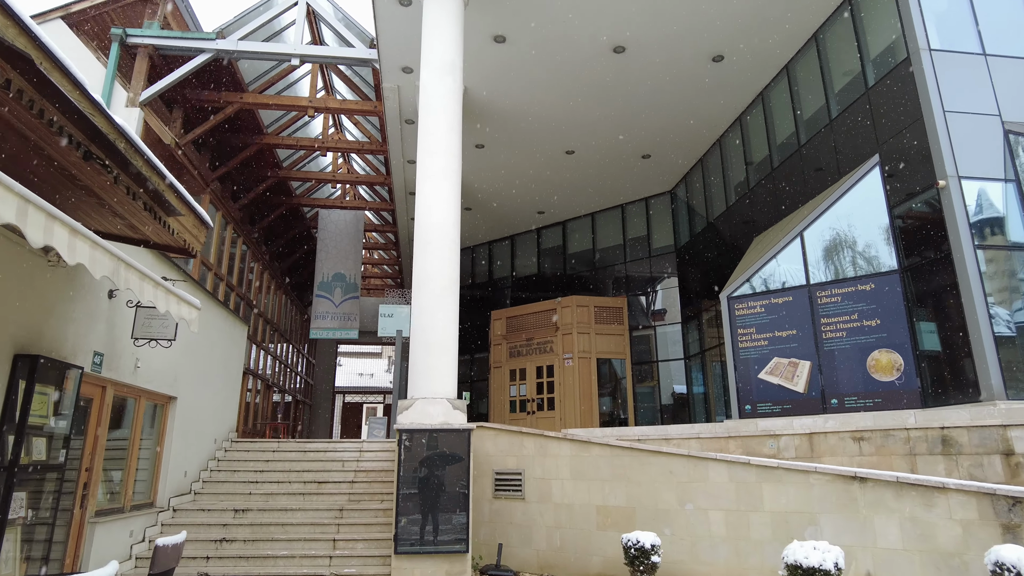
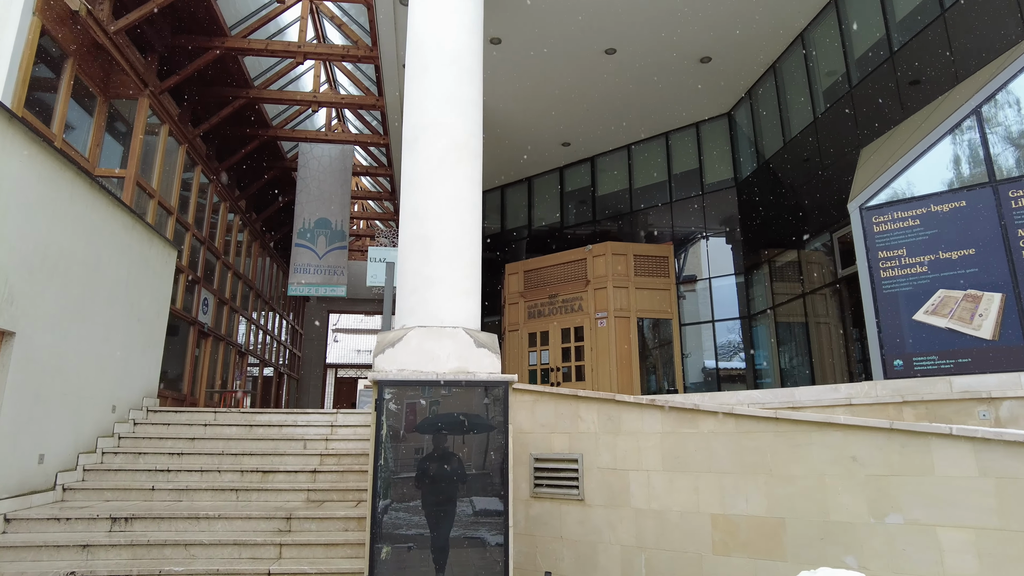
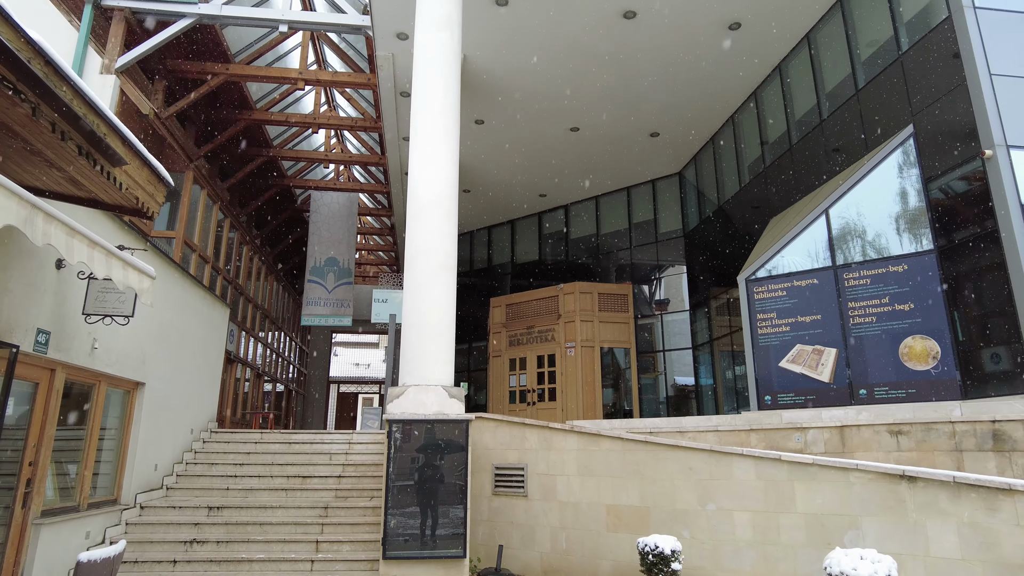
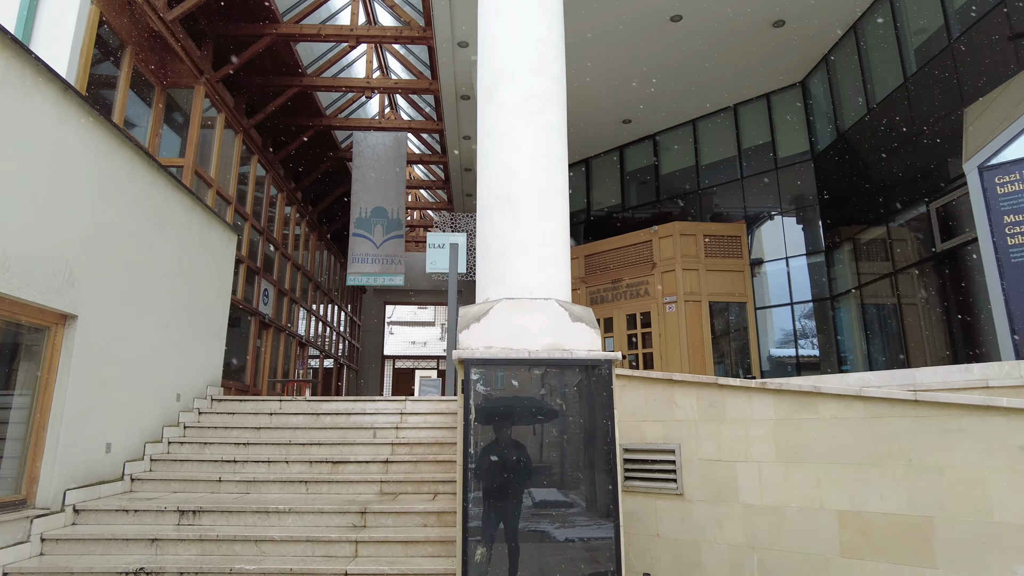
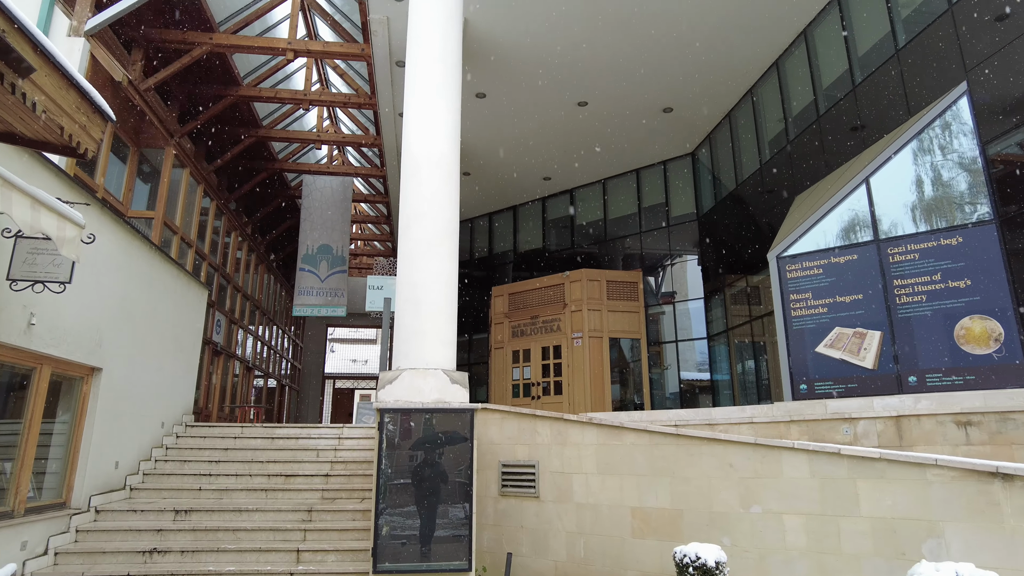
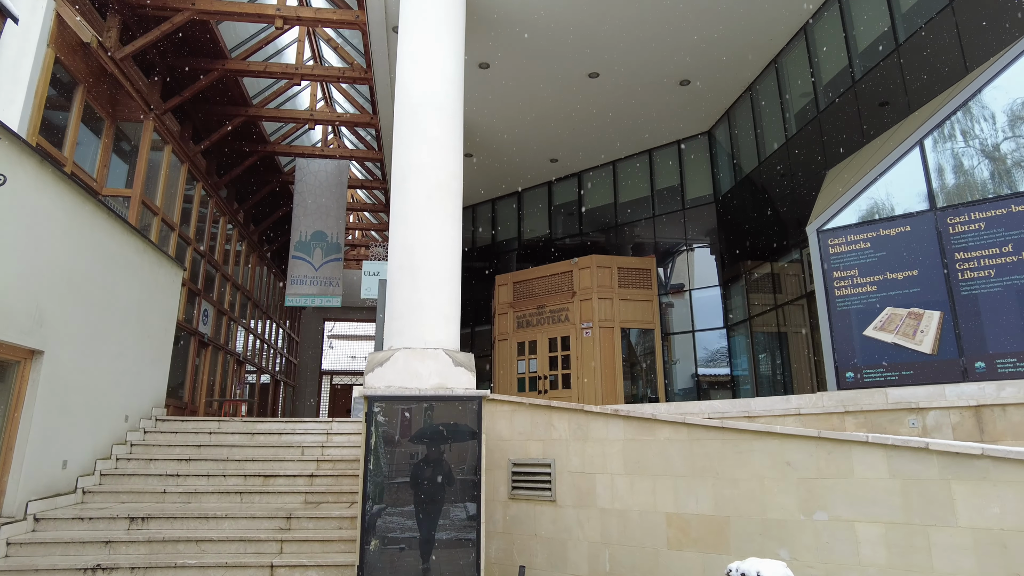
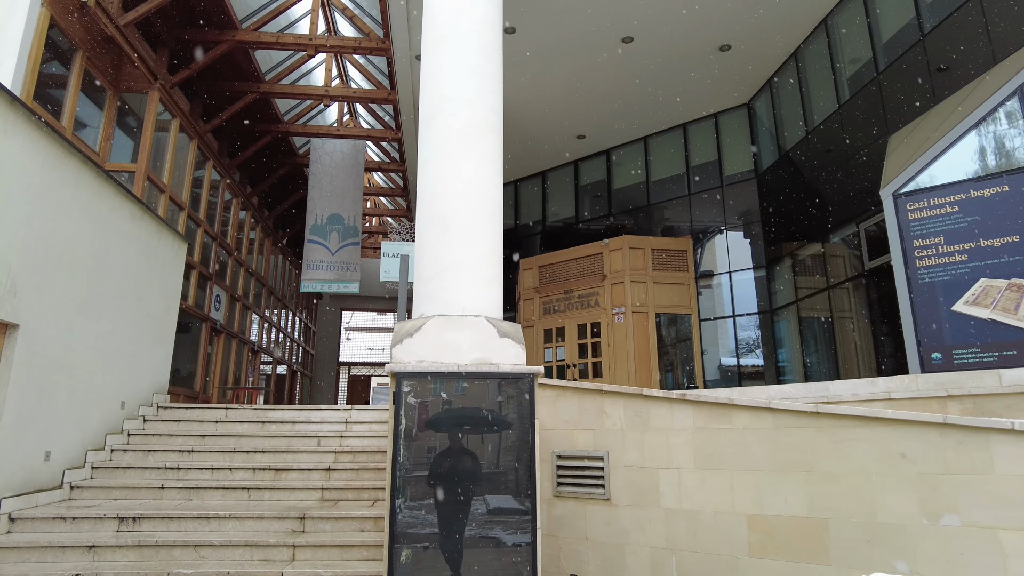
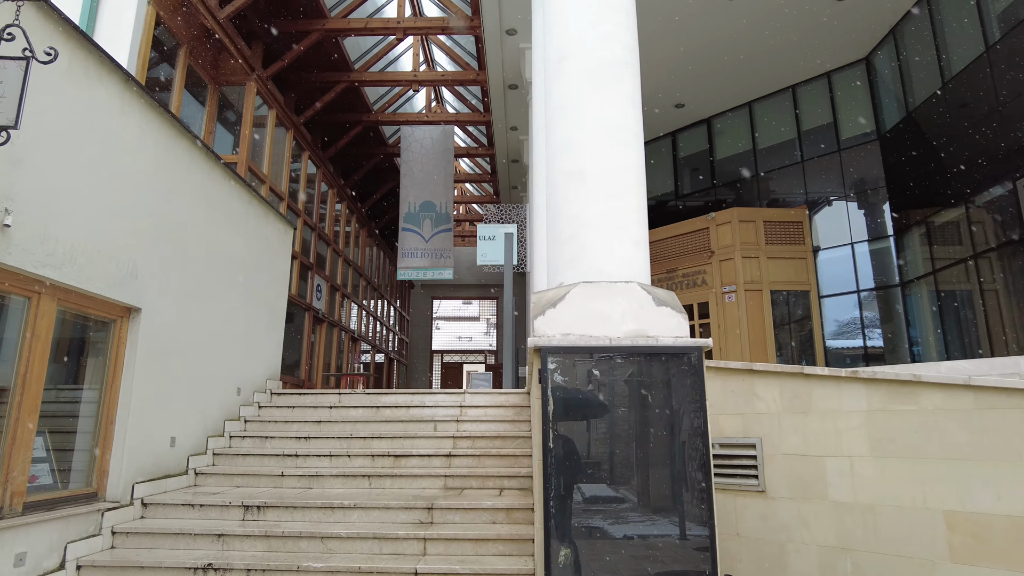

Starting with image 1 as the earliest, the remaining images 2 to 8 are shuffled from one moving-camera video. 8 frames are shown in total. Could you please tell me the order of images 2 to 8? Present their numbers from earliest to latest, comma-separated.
3, 5, 6, 2, 7, 4, 8
